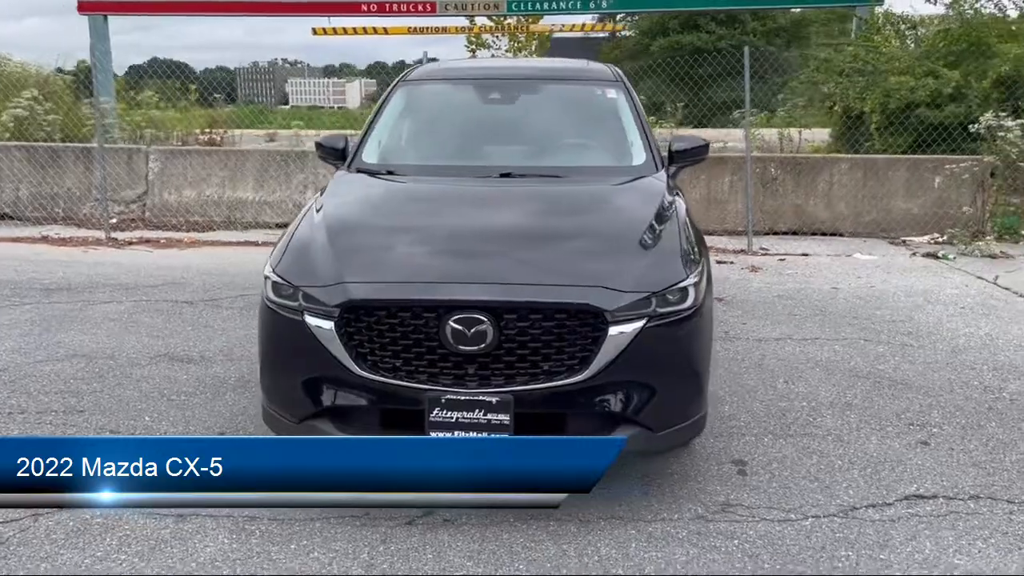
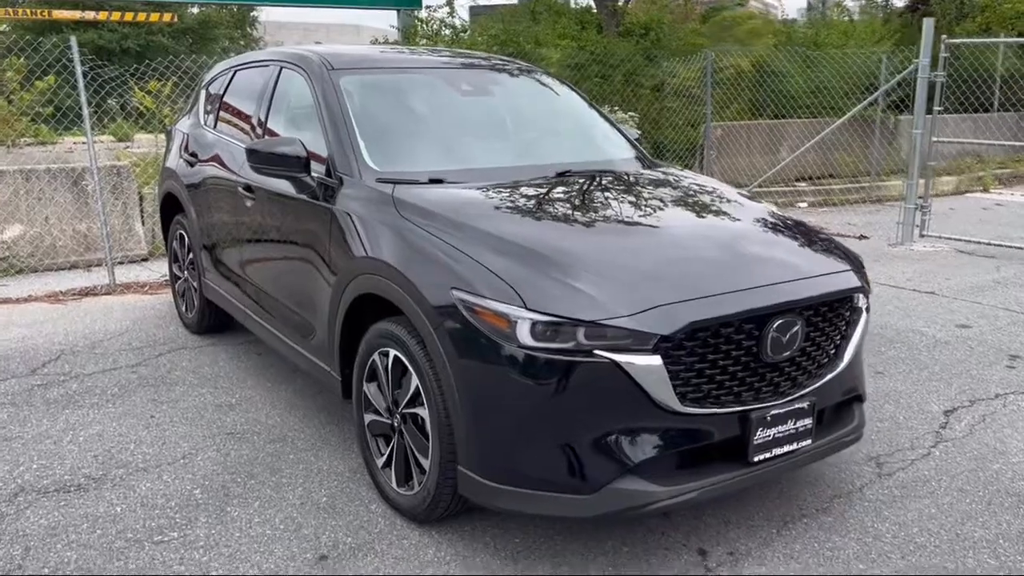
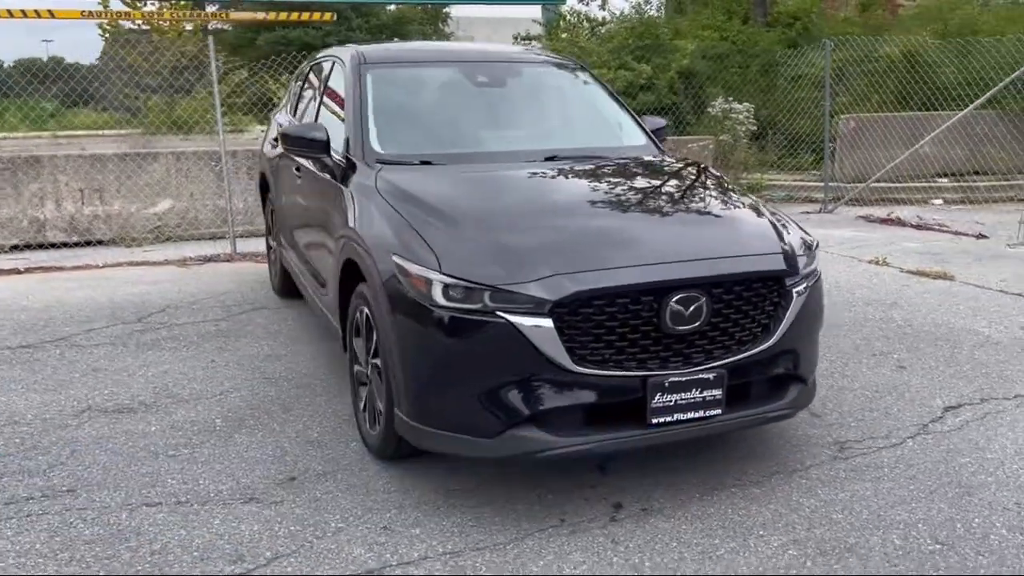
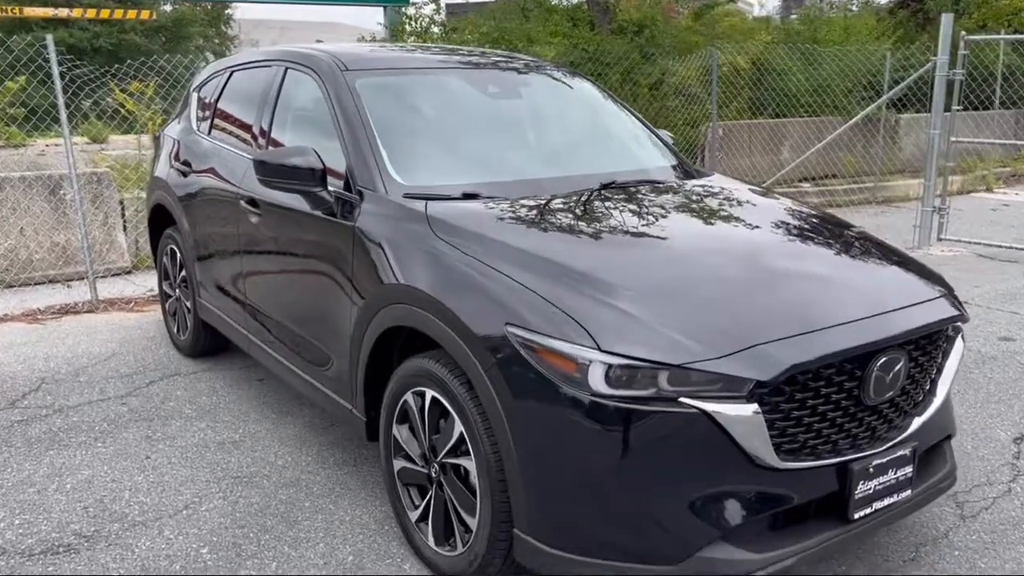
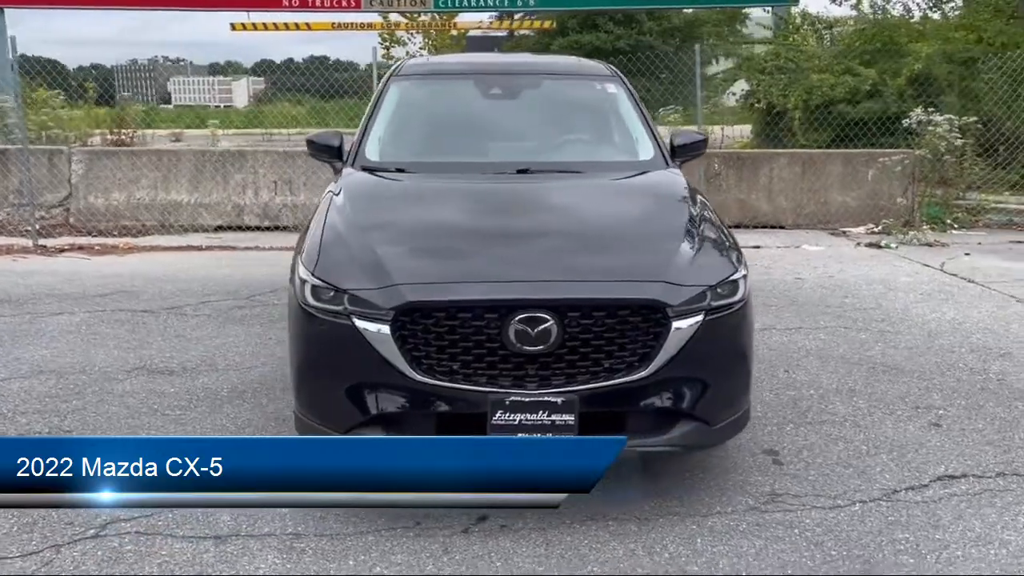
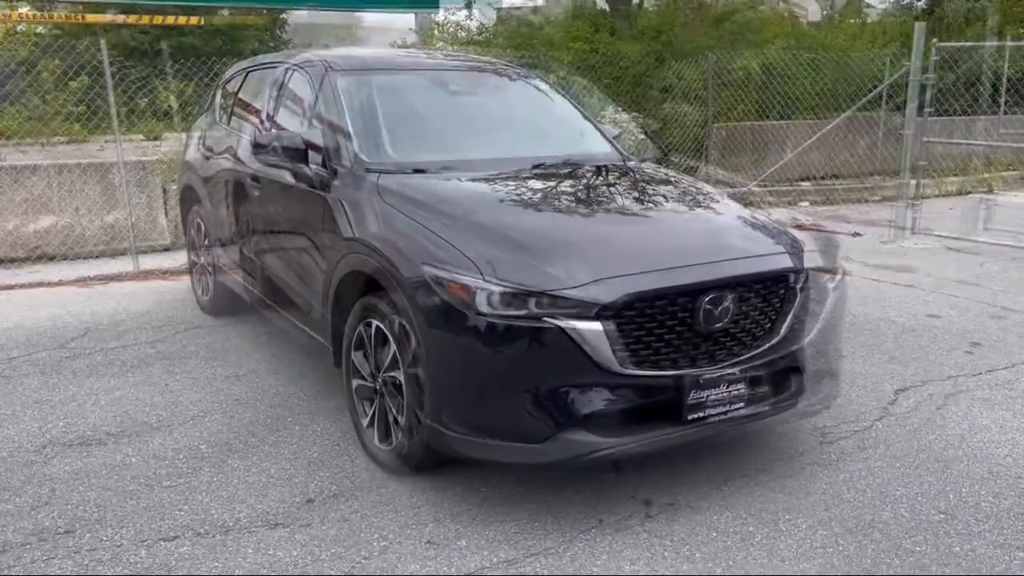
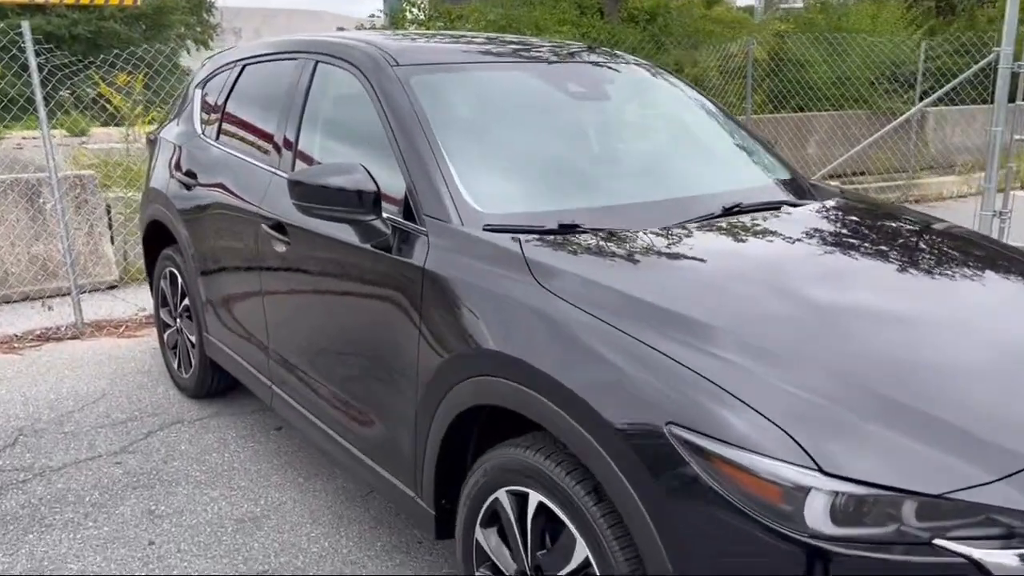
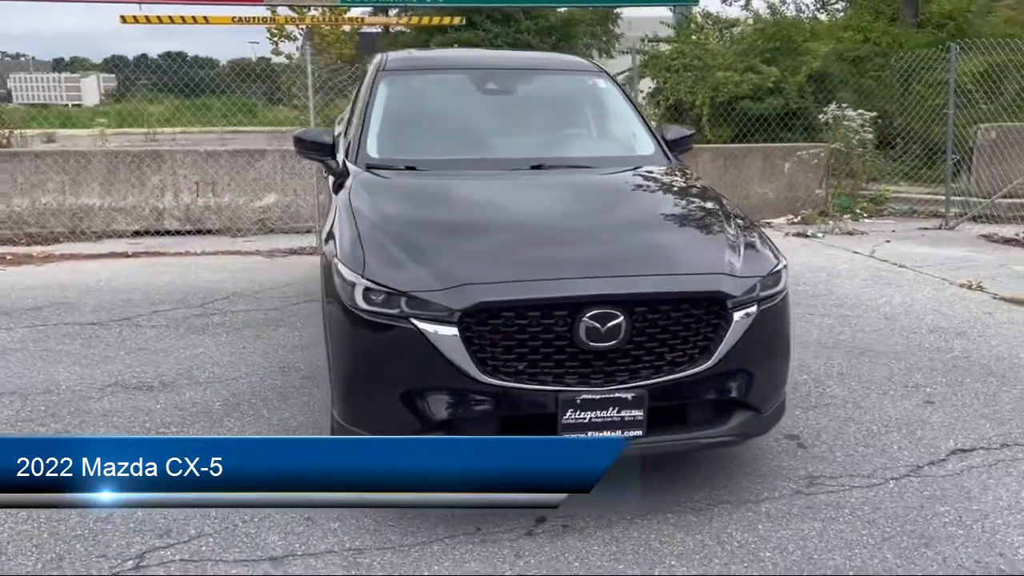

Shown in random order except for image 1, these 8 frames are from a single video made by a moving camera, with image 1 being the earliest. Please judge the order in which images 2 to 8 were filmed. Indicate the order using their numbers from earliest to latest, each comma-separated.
5, 8, 3, 6, 2, 4, 7
